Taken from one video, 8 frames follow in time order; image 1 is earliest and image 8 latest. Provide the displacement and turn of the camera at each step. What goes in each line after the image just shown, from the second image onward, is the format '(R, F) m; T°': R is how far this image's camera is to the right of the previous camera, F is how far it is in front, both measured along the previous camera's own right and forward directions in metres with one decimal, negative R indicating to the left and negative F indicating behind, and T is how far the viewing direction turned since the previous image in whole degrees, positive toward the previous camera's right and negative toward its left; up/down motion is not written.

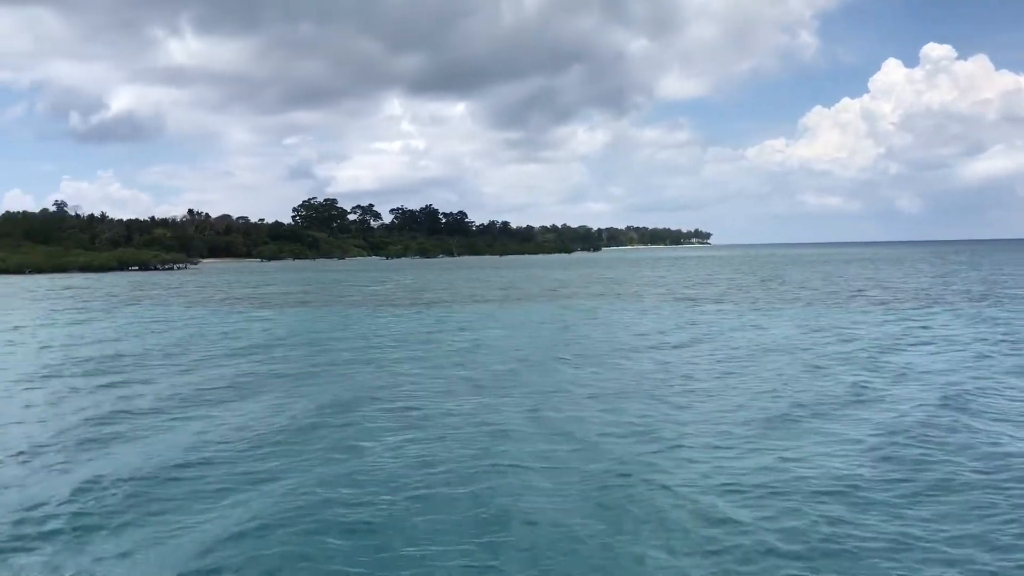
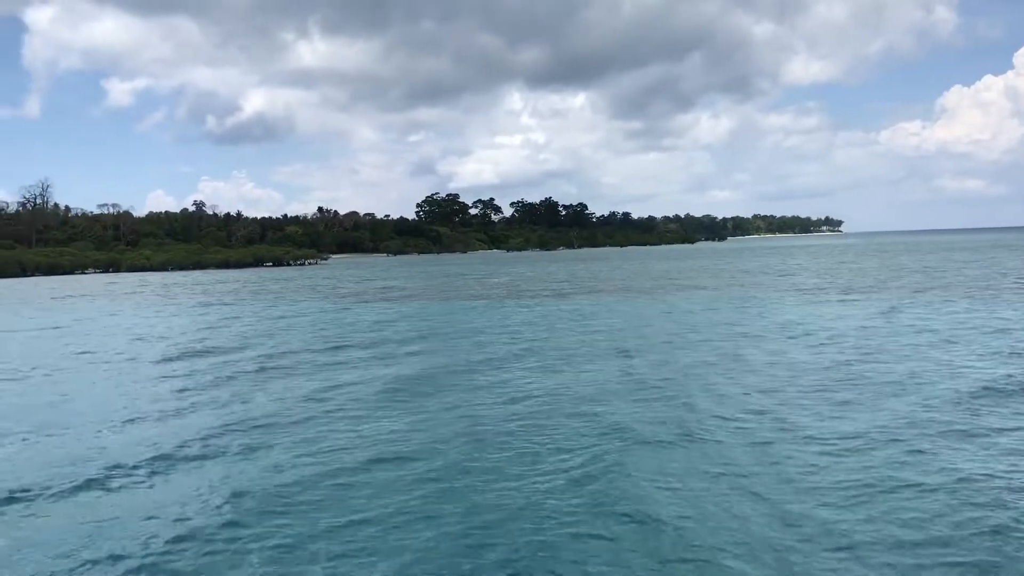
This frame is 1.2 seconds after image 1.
(+0.1, +0.3) m; -7°
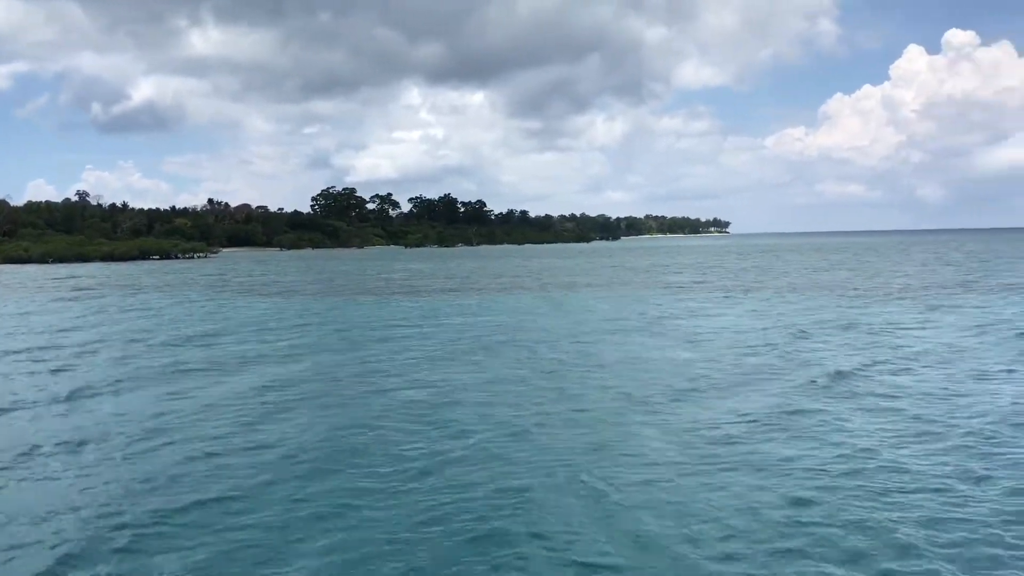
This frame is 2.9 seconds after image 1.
(+0.5, -1.0) m; +6°
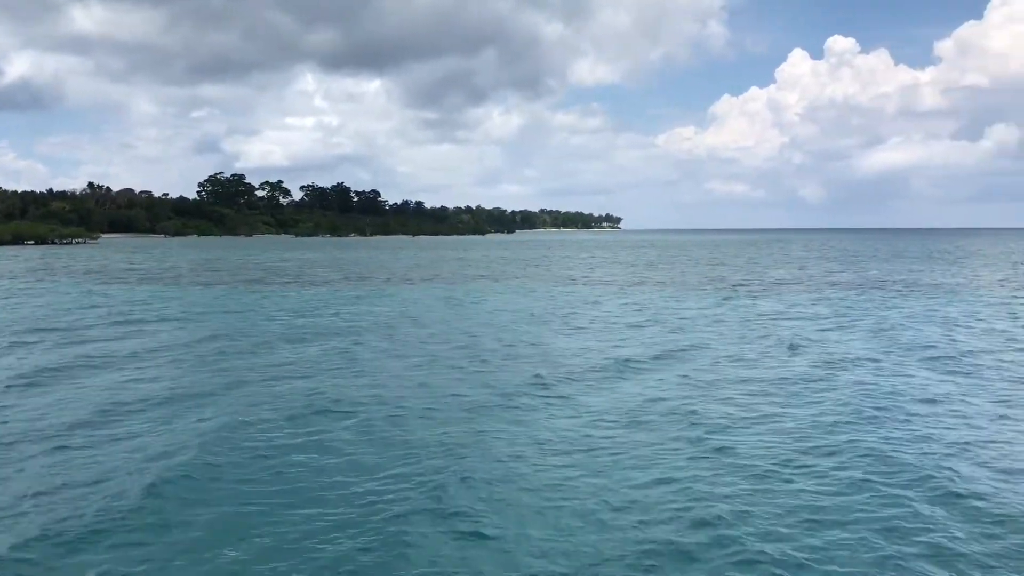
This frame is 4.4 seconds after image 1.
(-4.8, +1.4) m; +7°
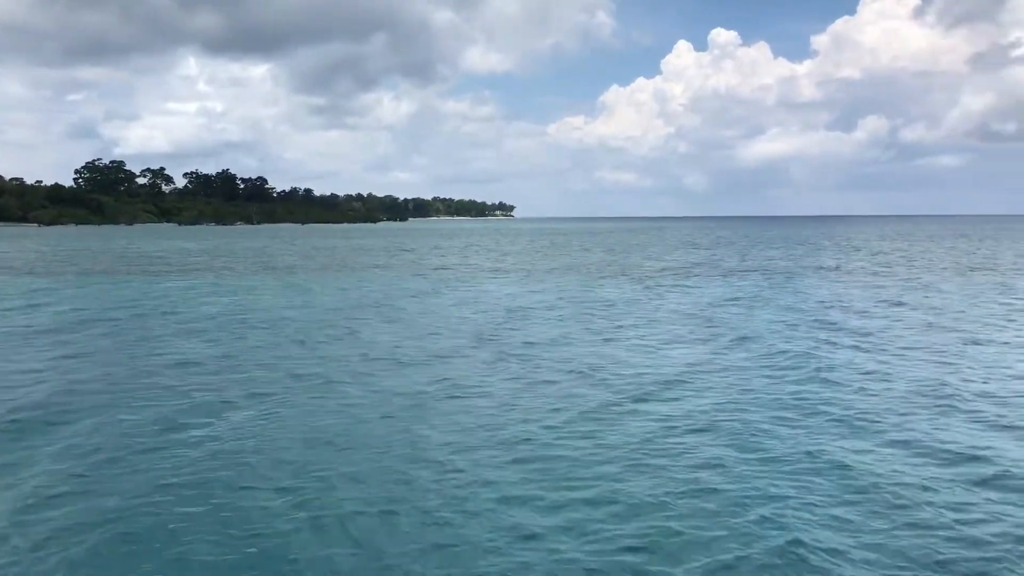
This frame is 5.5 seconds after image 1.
(+1.0, -1.4) m; +6°
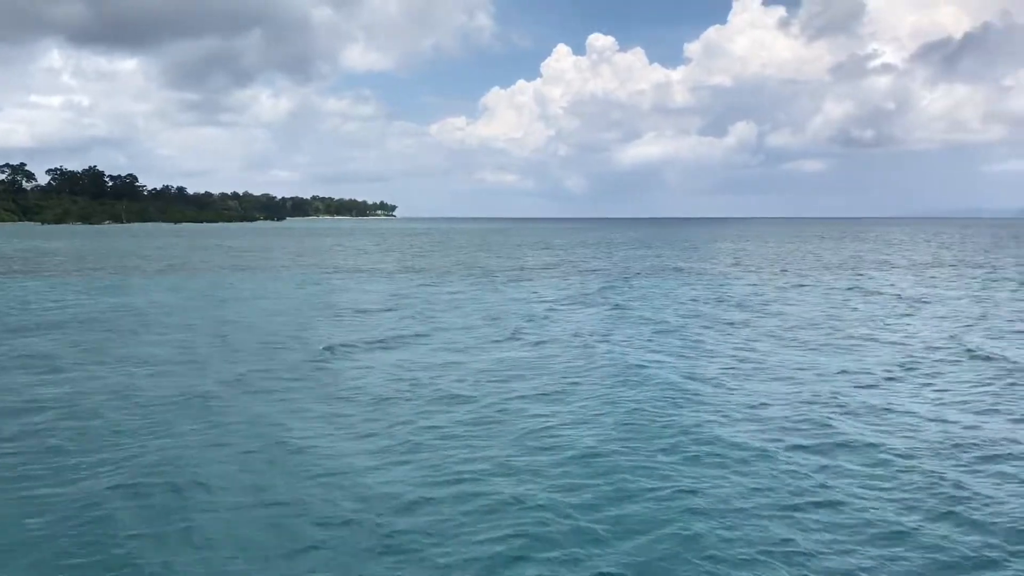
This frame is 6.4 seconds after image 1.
(+0.4, -1.2) m; +7°
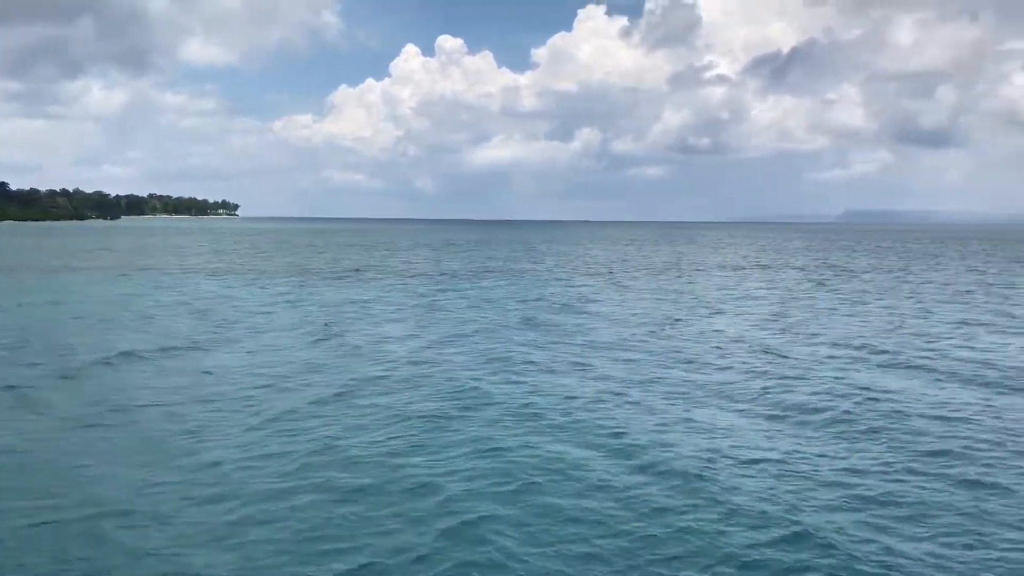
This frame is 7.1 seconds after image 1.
(+0.5, -0.3) m; +9°
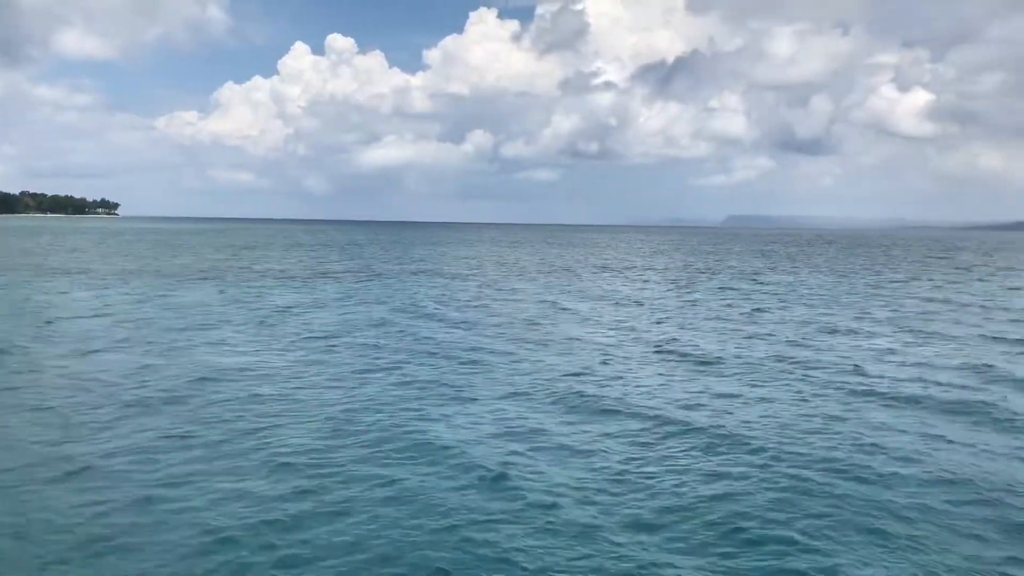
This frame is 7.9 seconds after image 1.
(+0.6, -0.3) m; +6°
